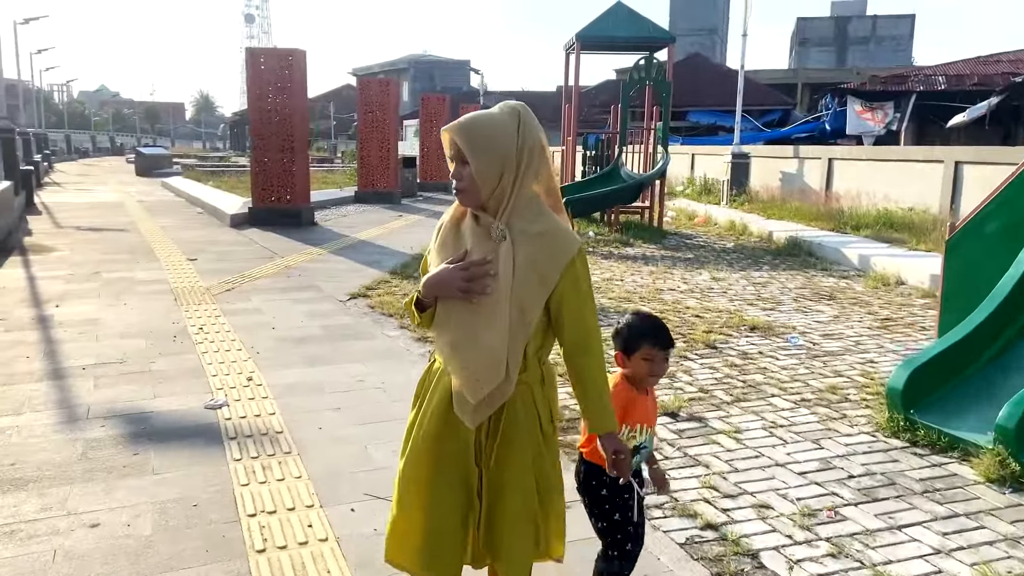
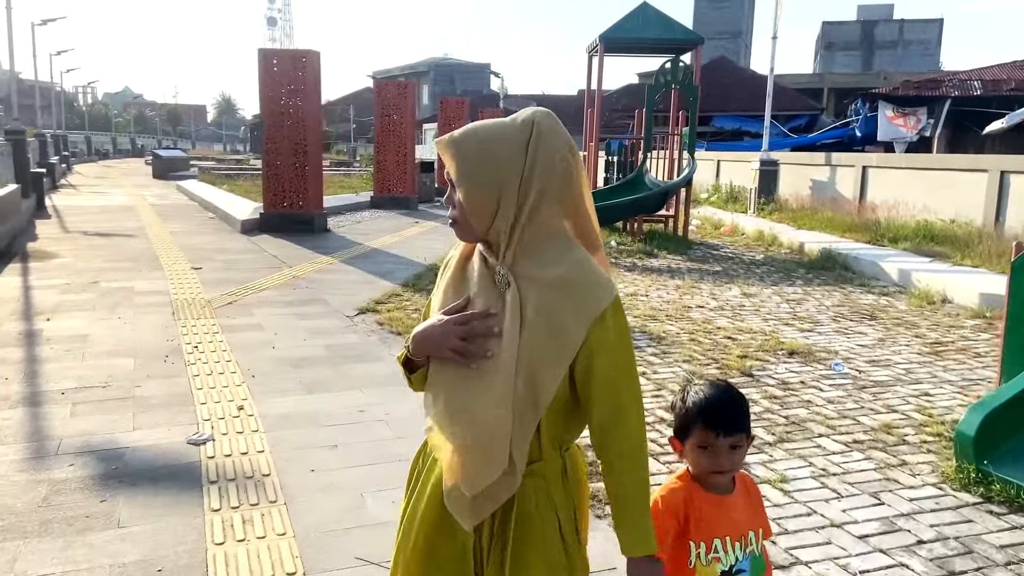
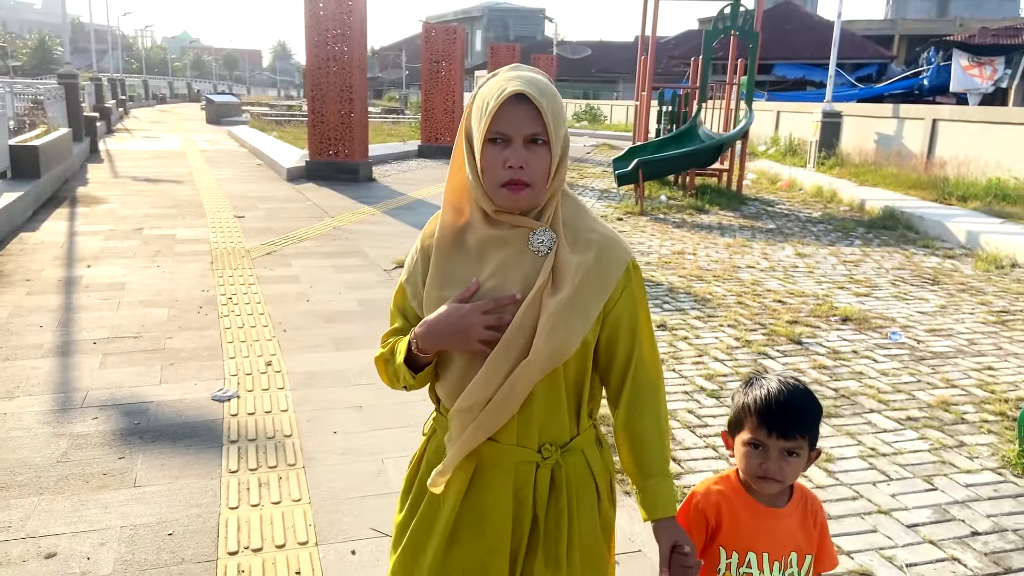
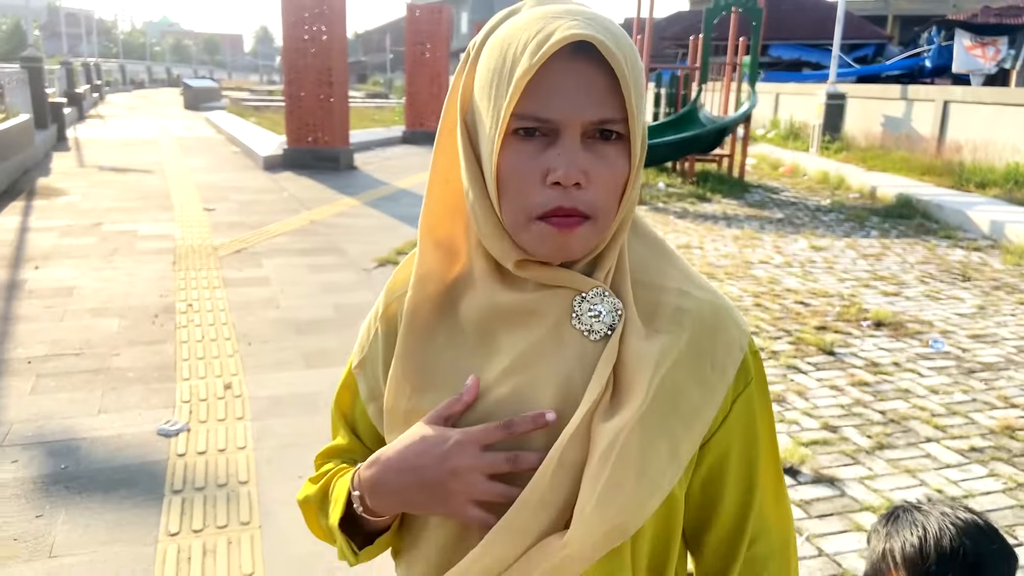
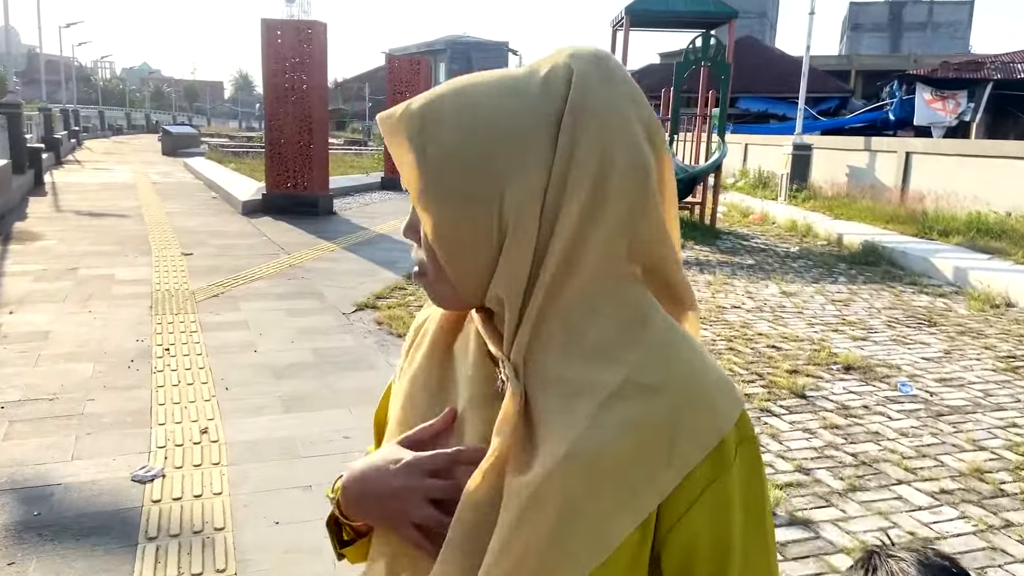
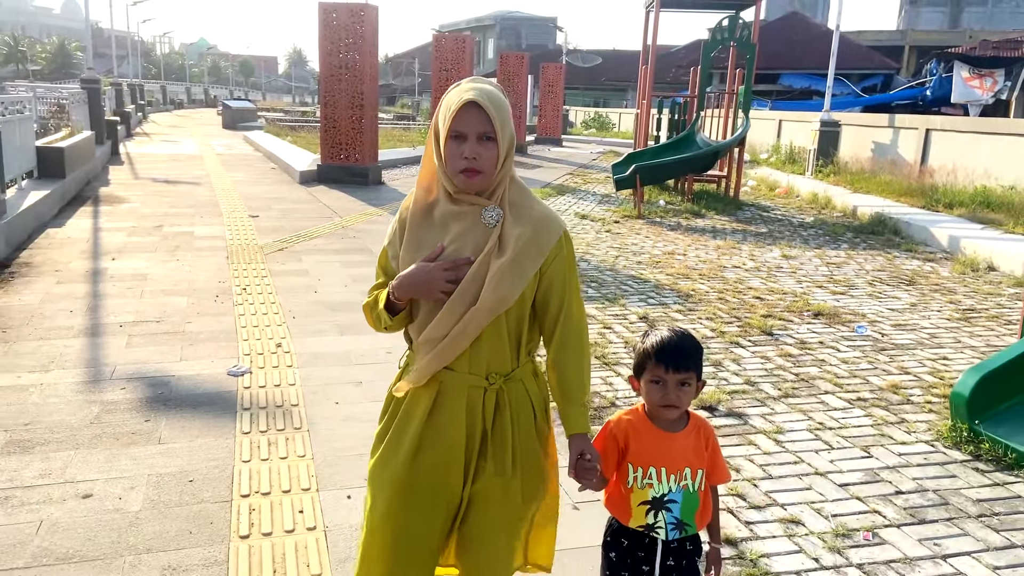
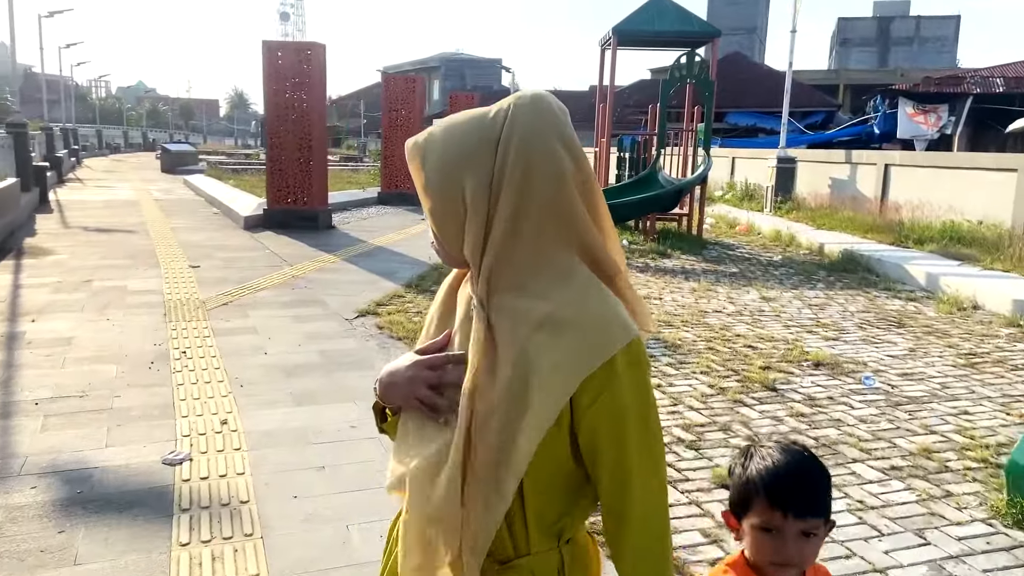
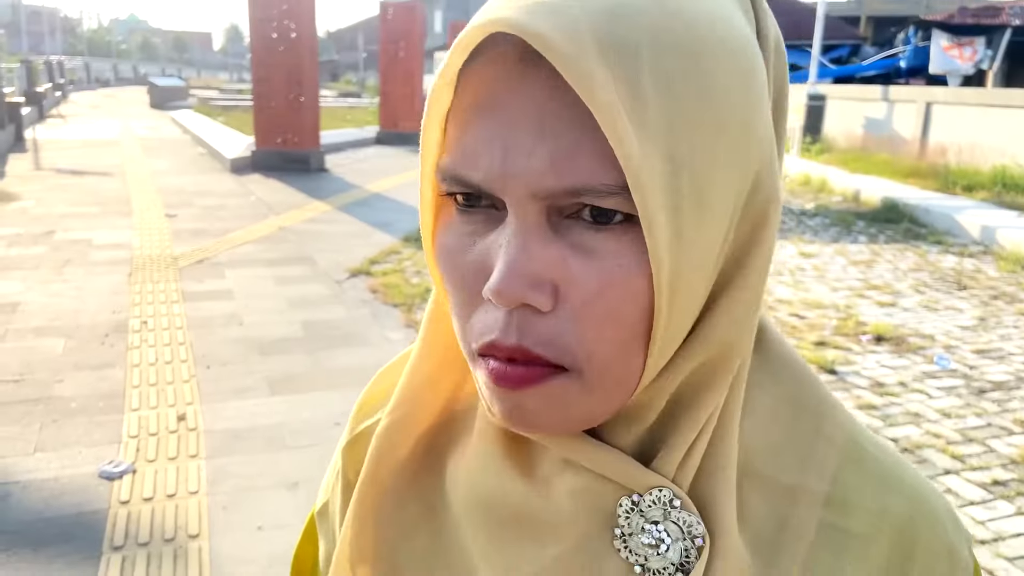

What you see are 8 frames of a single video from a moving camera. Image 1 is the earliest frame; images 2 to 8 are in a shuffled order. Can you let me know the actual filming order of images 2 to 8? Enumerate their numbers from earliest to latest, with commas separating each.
2, 7, 5, 8, 4, 3, 6
